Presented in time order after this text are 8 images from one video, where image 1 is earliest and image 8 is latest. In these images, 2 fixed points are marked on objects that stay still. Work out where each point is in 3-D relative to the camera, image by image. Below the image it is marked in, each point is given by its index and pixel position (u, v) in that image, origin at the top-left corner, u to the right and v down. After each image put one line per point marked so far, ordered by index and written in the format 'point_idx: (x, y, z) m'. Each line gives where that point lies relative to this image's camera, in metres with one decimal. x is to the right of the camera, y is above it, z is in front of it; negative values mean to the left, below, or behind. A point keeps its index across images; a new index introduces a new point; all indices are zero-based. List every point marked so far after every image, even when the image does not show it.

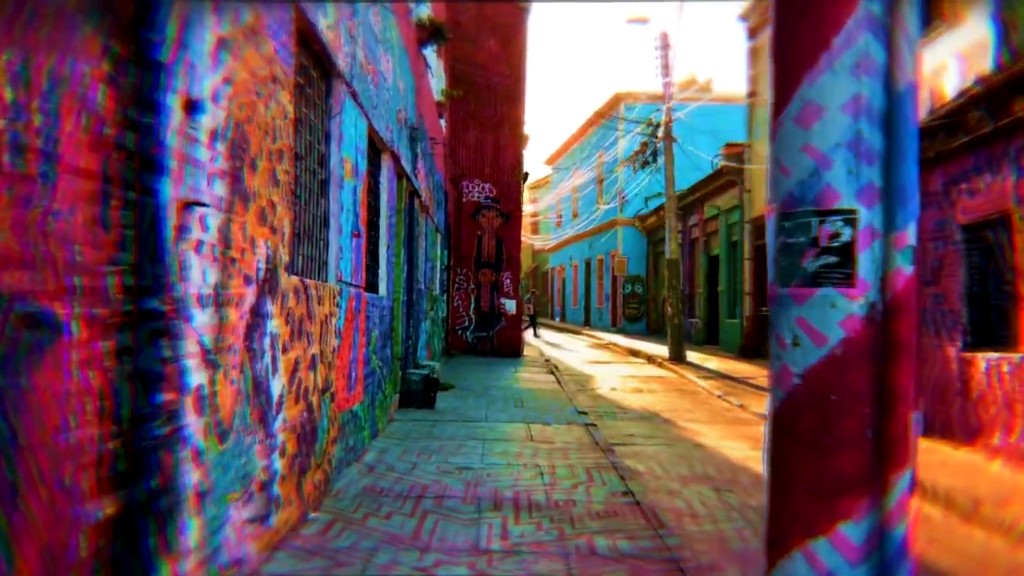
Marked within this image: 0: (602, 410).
0: (+1.0, -1.4, +9.1) m
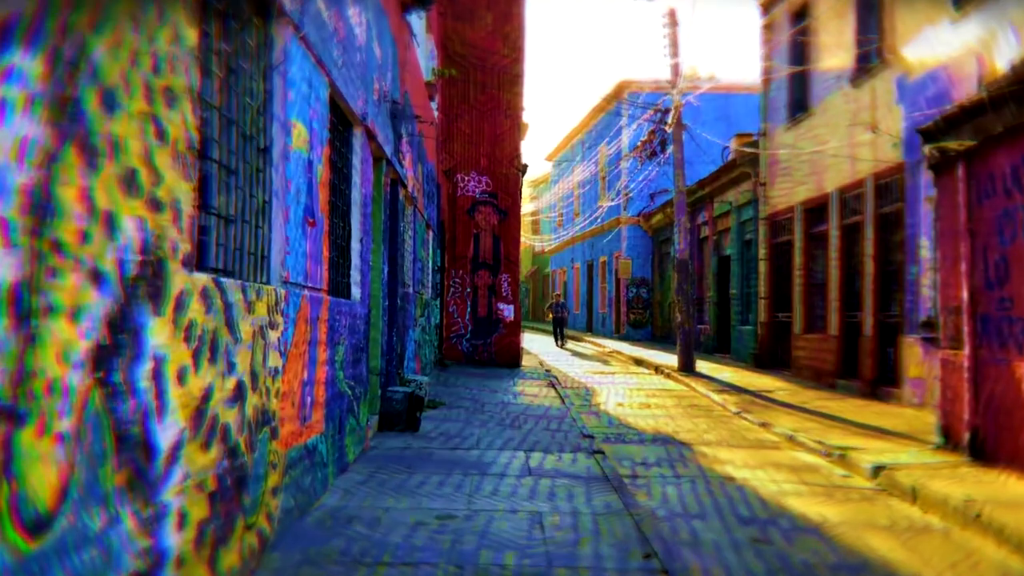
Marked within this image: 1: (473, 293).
0: (+1.0, -1.5, +8.1) m
1: (-0.8, -0.1, +15.3) m
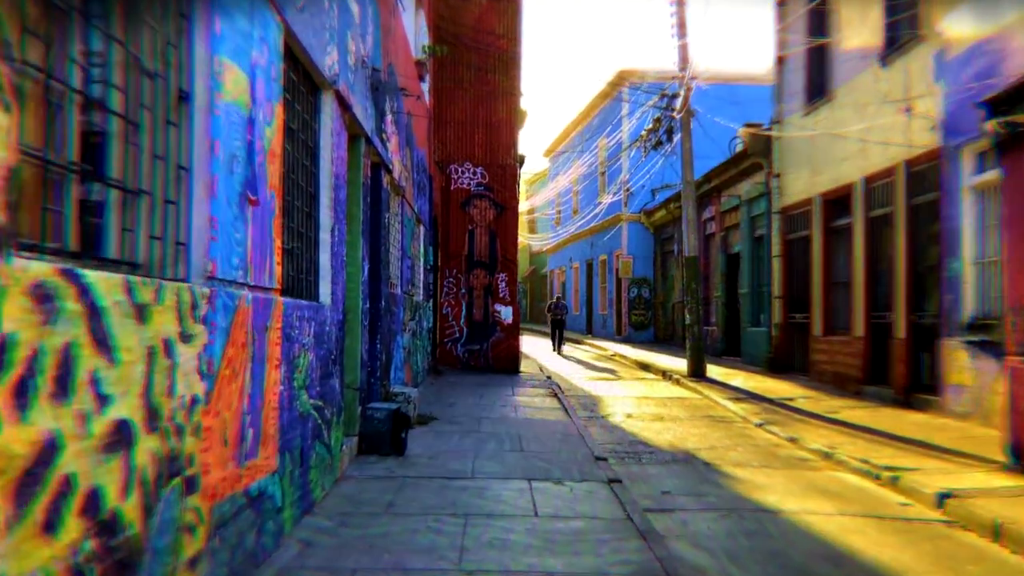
0: (+1.0, -1.5, +7.1) m
1: (-0.8, -0.1, +14.3) m
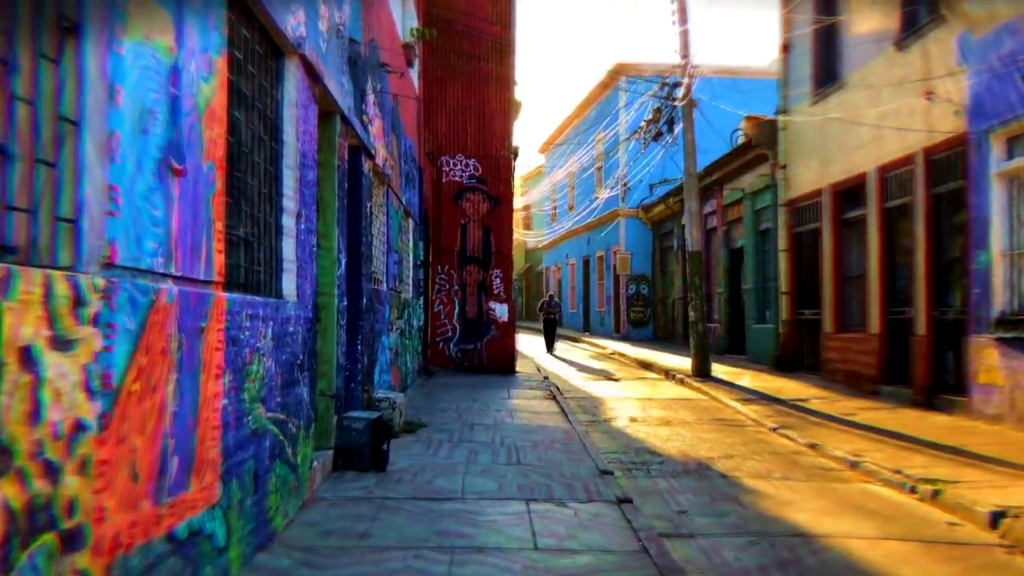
0: (+1.0, -1.4, +6.4) m
1: (-0.9, 0.0, +13.6) m
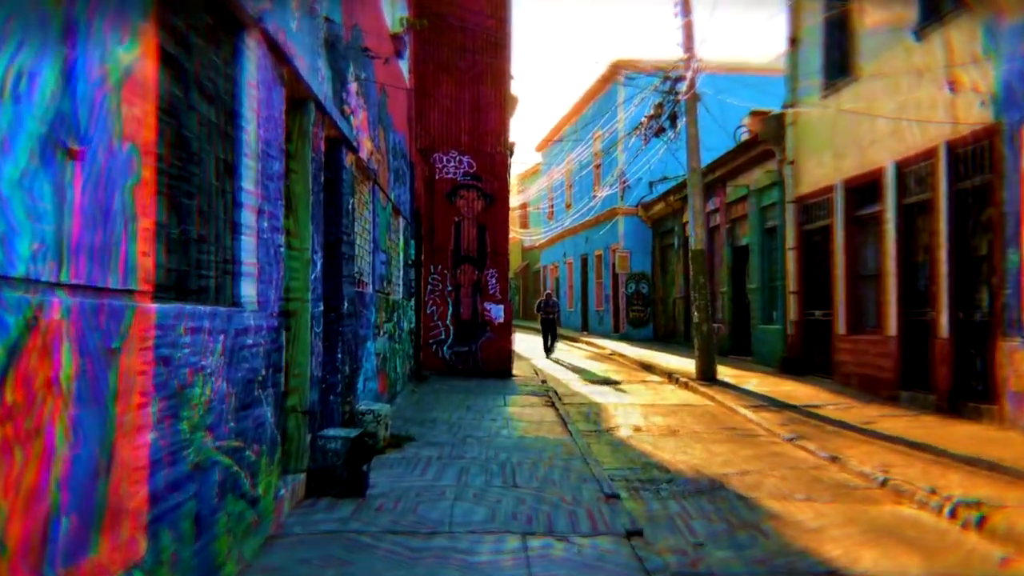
0: (+0.9, -1.4, +5.9) m
1: (-0.9, 0.0, +13.0) m
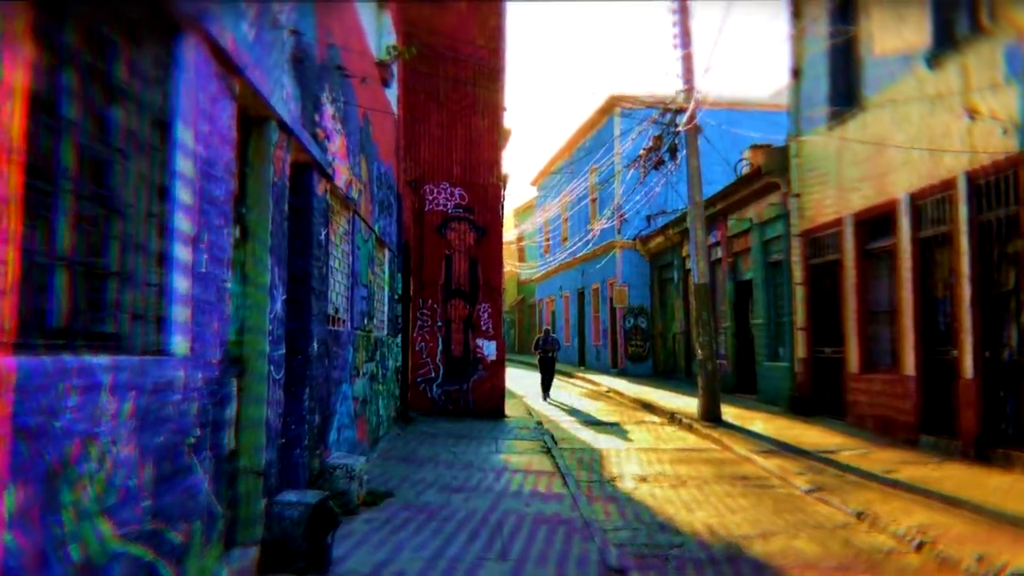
0: (+0.9, -1.7, +5.2) m
1: (-1.1, -0.6, +12.4) m
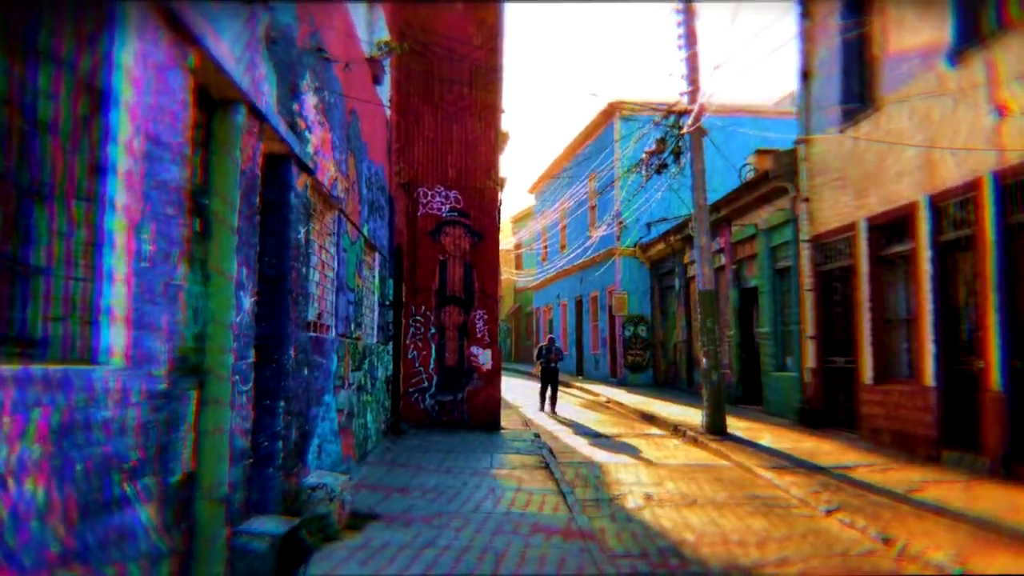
0: (+0.8, -1.7, +4.7) m
1: (-1.1, -0.7, +11.9) m
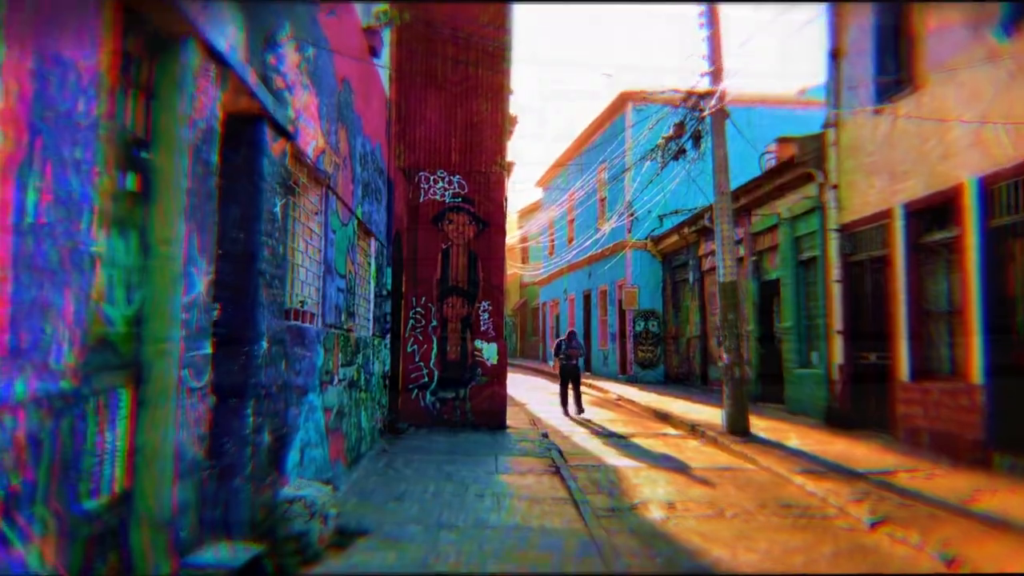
0: (+0.9, -1.6, +3.9) m
1: (-1.0, -0.6, +11.2) m
